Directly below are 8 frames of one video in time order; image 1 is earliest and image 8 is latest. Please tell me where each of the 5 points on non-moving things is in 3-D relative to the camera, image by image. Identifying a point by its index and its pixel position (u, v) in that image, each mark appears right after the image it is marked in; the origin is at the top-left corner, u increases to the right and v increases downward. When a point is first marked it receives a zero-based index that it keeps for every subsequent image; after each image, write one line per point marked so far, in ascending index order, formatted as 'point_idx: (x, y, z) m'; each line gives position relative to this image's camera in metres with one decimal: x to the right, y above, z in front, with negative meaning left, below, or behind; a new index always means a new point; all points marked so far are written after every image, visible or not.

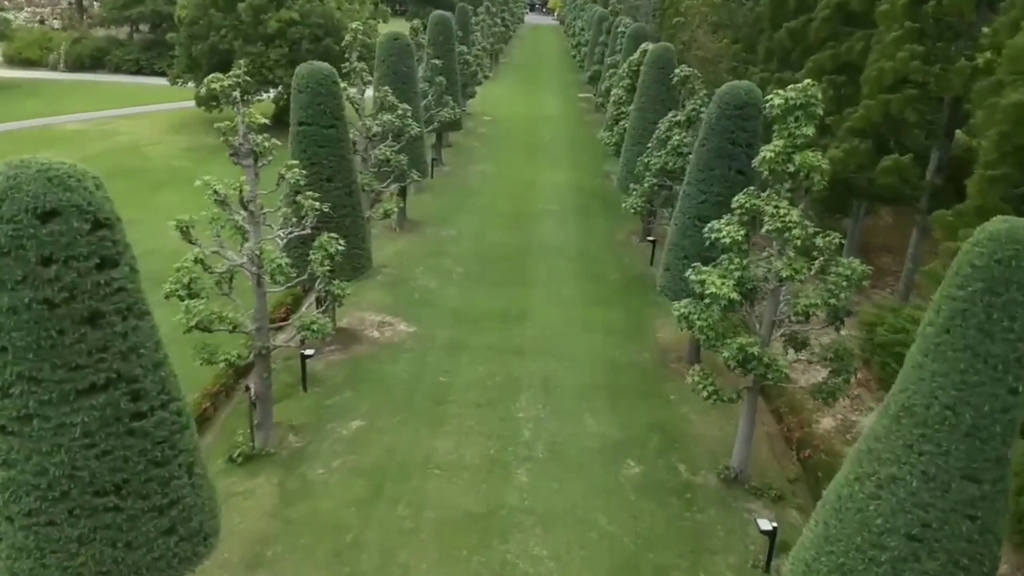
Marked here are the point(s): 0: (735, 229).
0: (+3.3, +0.9, +10.6) m
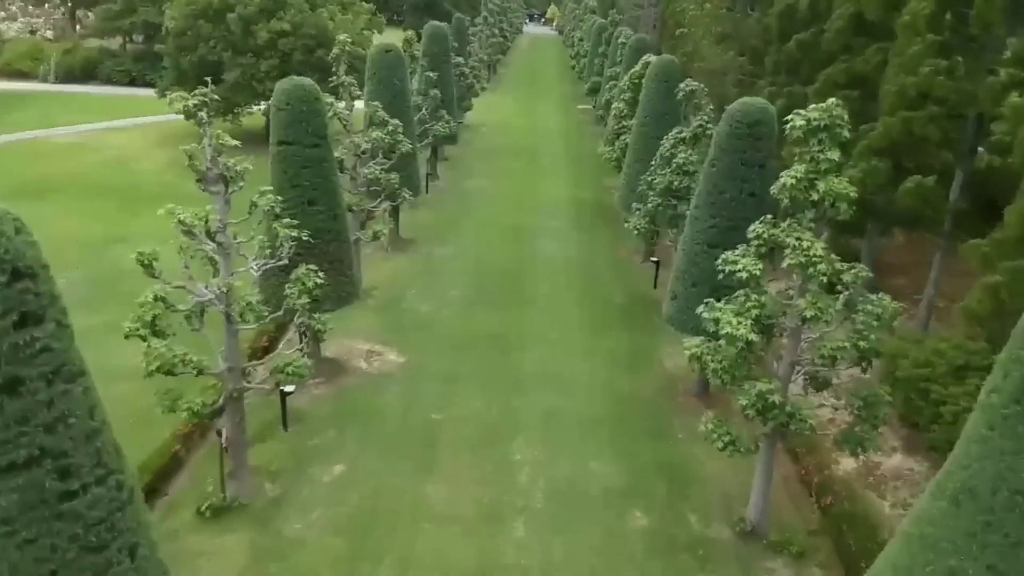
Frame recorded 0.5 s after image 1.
0: (+3.2, +0.3, +9.6) m
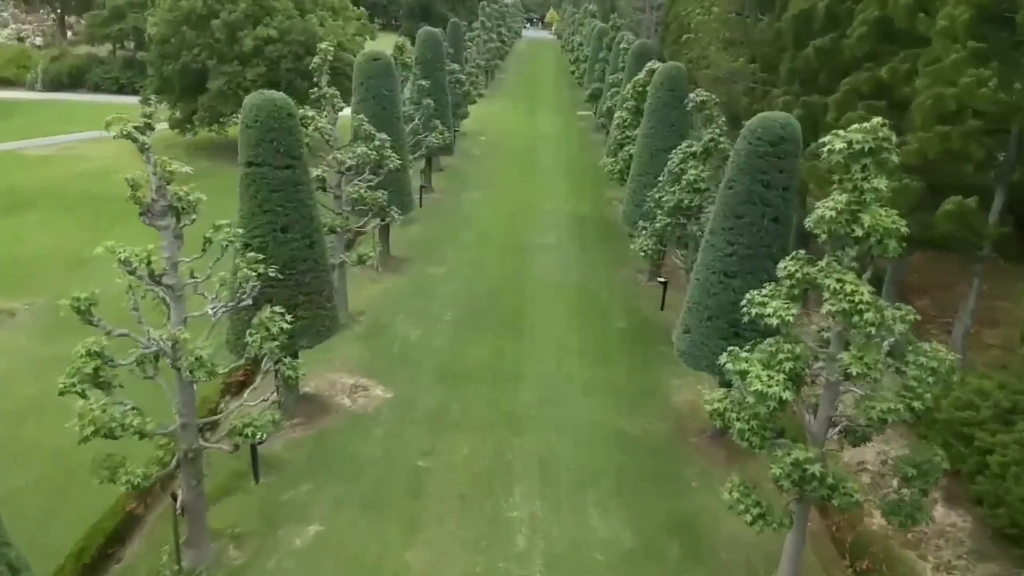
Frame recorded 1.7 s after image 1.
0: (+3.2, -0.2, +8.3) m
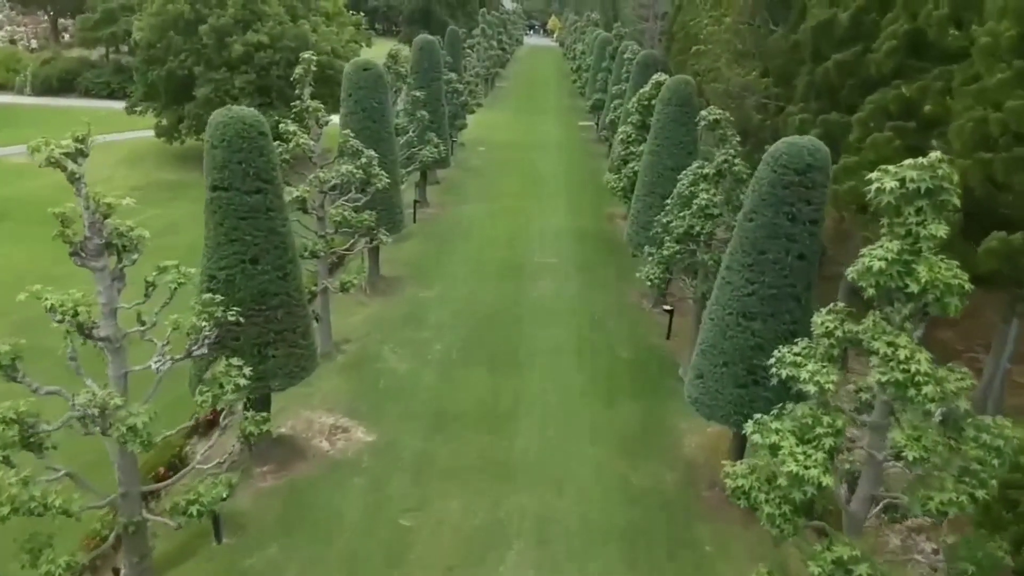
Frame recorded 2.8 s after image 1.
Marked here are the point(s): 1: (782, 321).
0: (+3.1, -0.8, +7.1) m
1: (+3.9, -0.5, +10.4) m
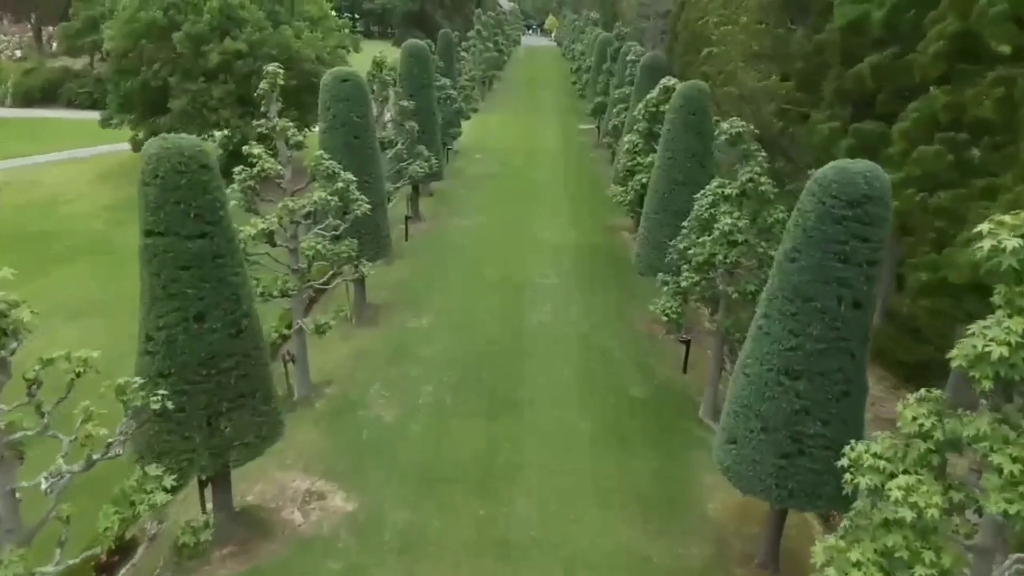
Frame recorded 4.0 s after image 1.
0: (+3.0, -1.5, +5.4) m
1: (+3.9, -1.1, +8.6) m
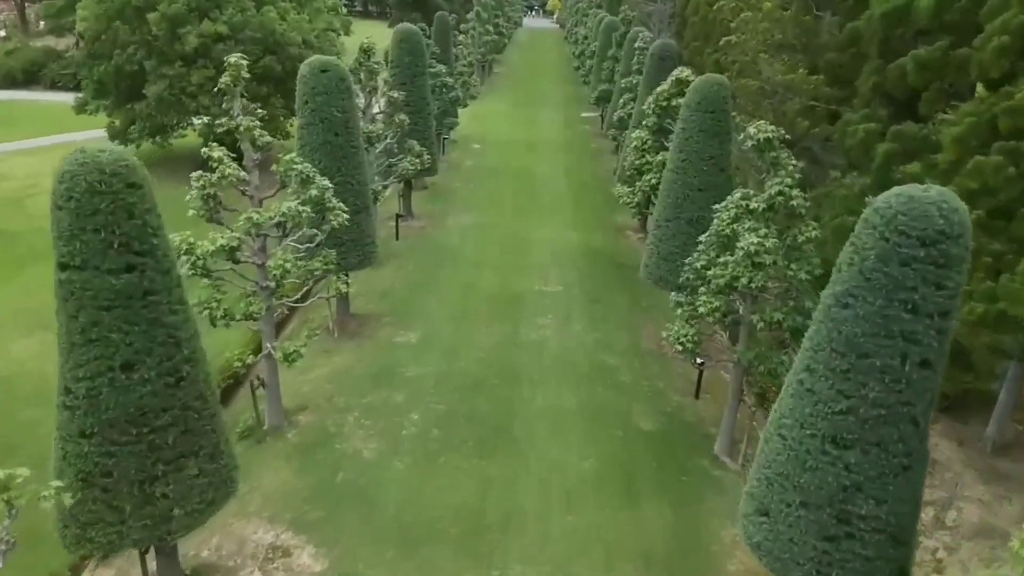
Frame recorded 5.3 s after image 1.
0: (+2.9, -2.1, +3.9) m
1: (+3.8, -1.7, +7.2) m
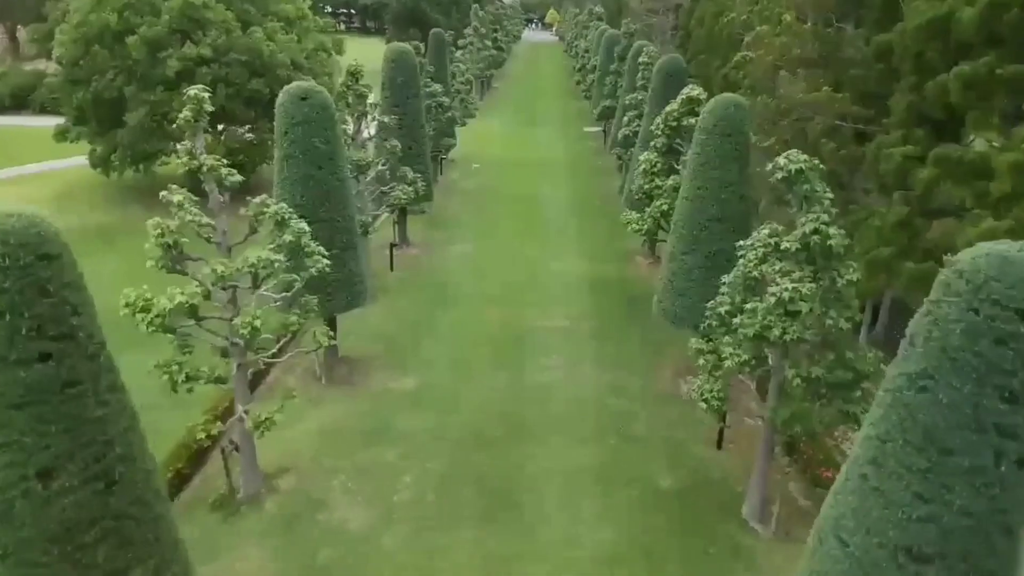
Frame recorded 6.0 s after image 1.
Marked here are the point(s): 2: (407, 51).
0: (+3.0, -2.7, +2.5) m
1: (+3.8, -2.3, +5.8) m
2: (-3.0, +6.6, +19.7) m
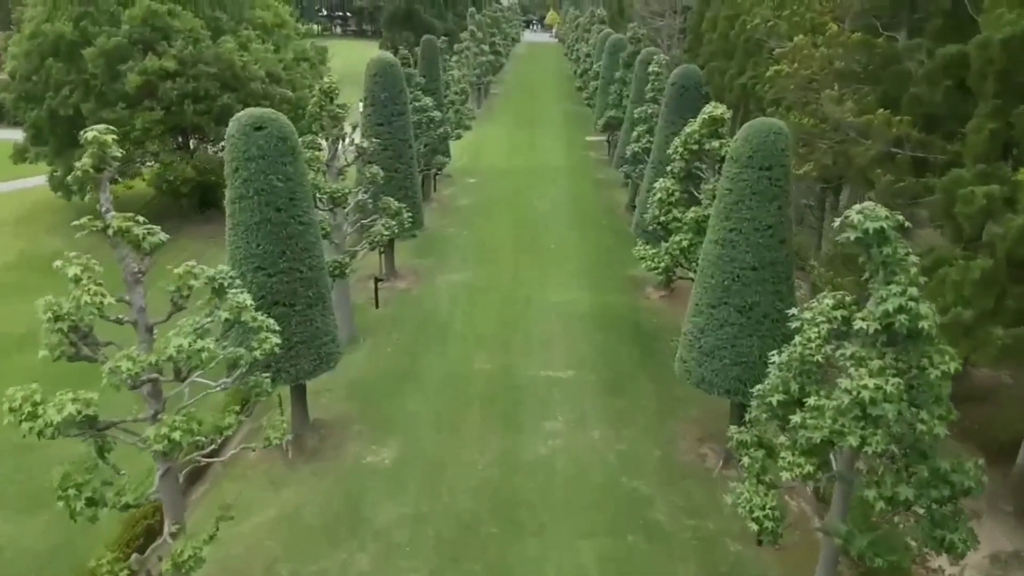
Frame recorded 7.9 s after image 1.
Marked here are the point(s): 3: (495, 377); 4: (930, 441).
0: (+2.9, -3.7, +0.3) m
1: (+3.8, -3.3, +3.6) m
2: (-3.0, +5.5, +17.5) m
3: (-0.4, -1.9, +15.5) m
4: (+4.5, -1.6, +7.6) m
